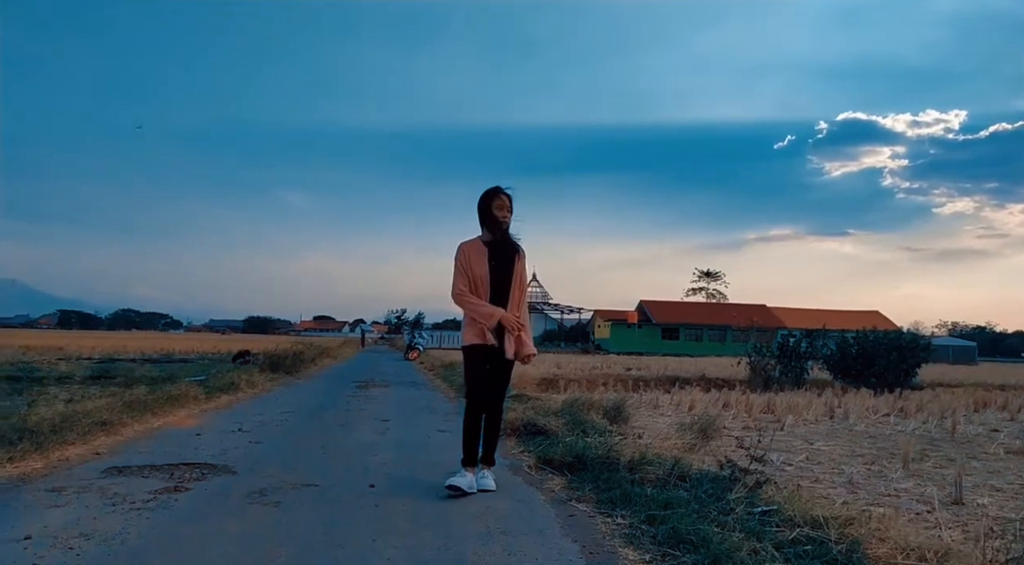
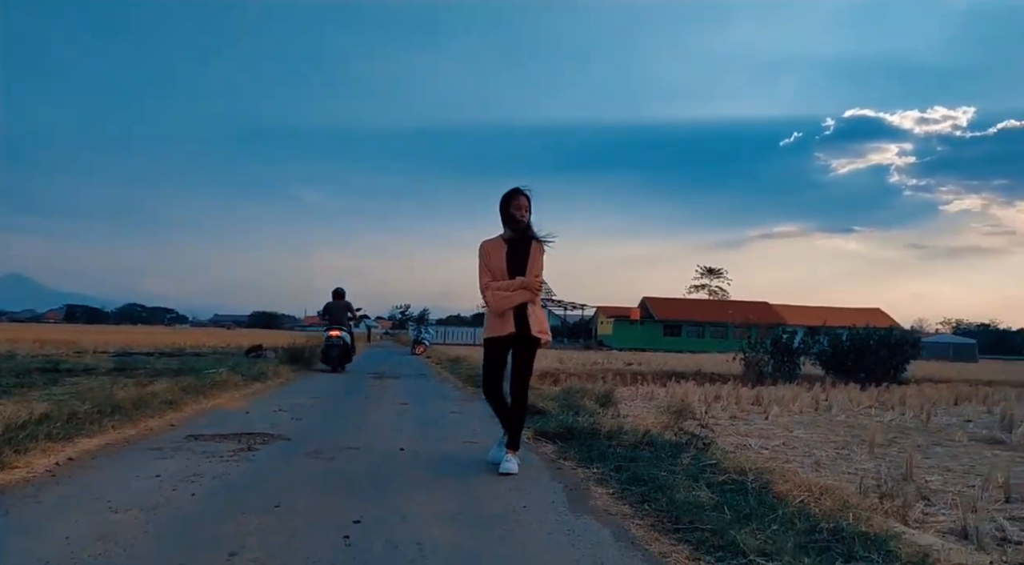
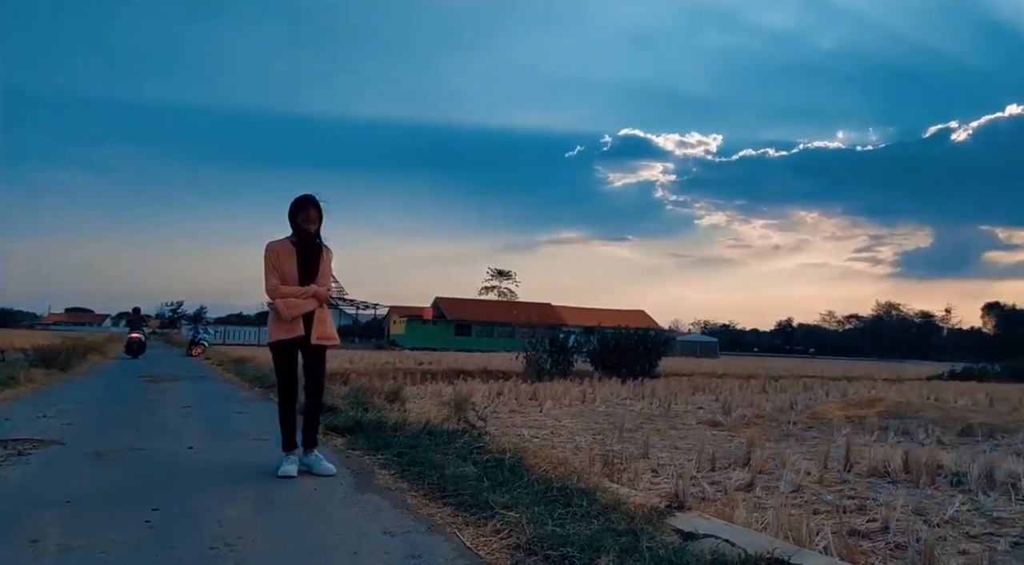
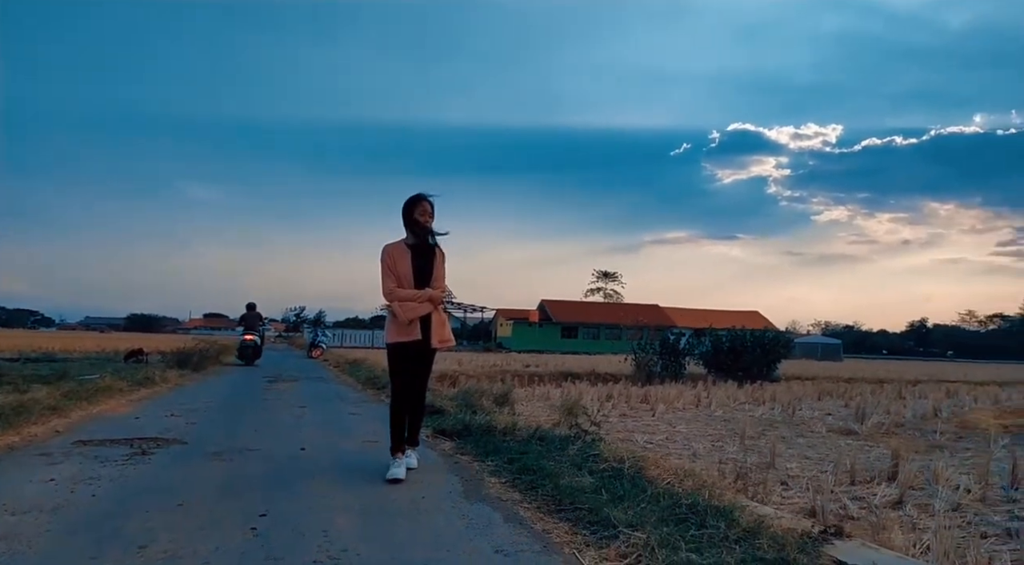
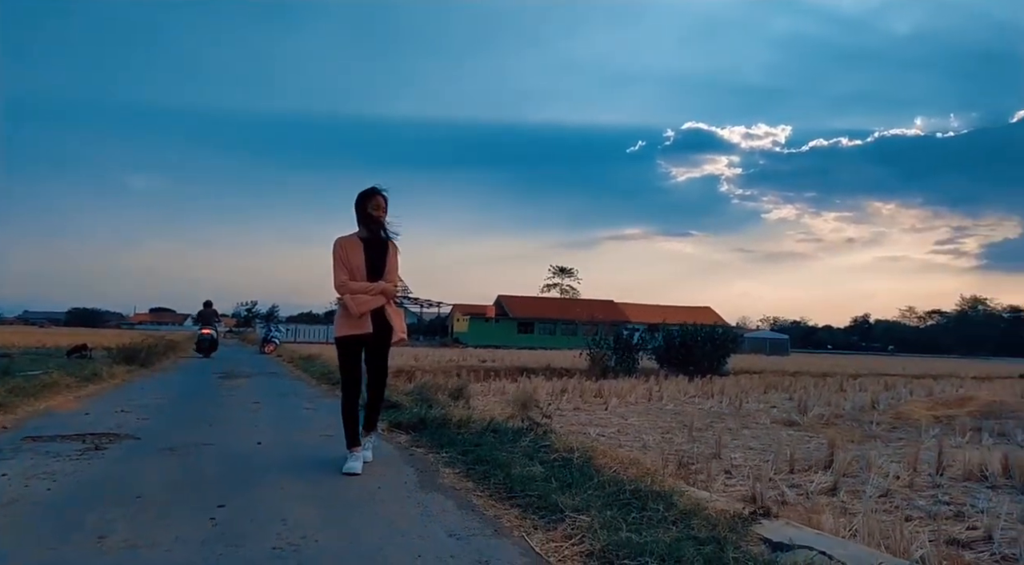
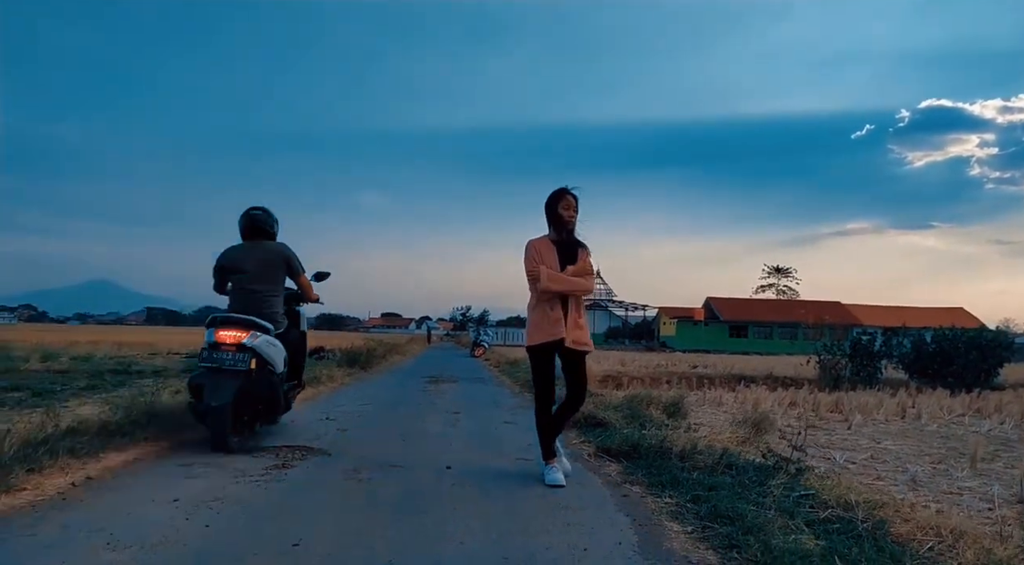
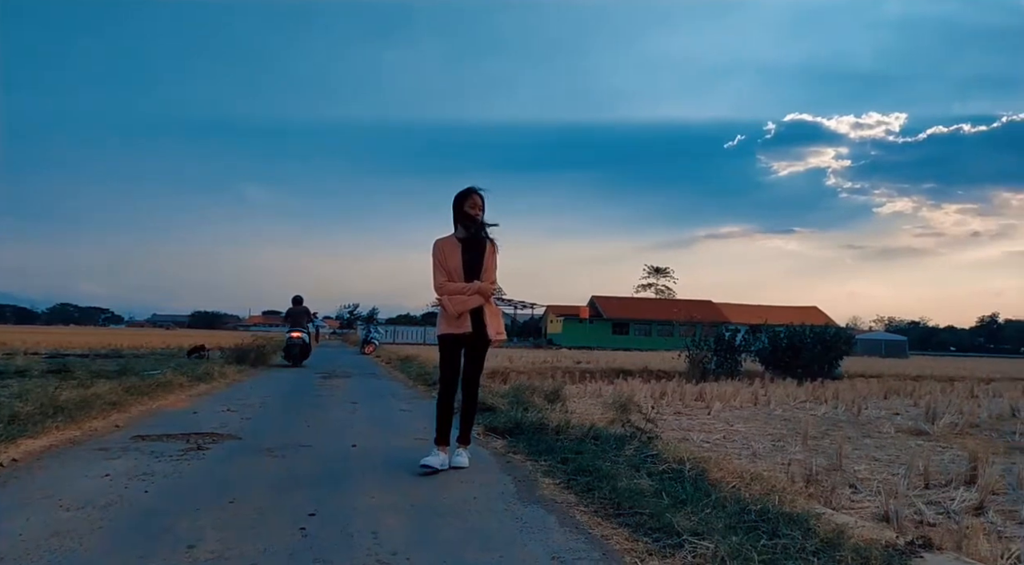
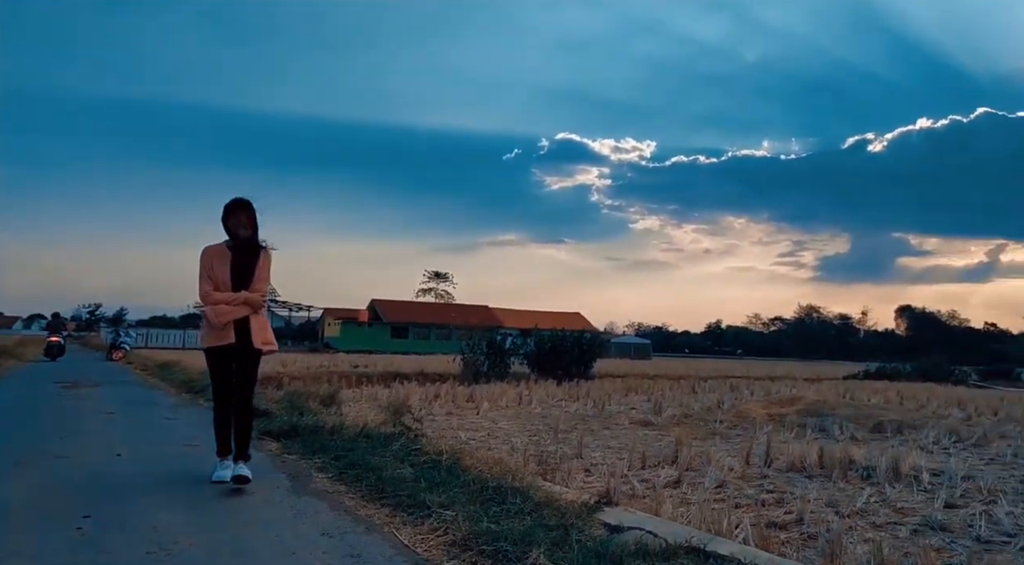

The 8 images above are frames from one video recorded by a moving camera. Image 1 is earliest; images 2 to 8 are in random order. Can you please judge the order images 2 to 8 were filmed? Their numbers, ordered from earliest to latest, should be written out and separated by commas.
6, 2, 7, 4, 5, 3, 8
